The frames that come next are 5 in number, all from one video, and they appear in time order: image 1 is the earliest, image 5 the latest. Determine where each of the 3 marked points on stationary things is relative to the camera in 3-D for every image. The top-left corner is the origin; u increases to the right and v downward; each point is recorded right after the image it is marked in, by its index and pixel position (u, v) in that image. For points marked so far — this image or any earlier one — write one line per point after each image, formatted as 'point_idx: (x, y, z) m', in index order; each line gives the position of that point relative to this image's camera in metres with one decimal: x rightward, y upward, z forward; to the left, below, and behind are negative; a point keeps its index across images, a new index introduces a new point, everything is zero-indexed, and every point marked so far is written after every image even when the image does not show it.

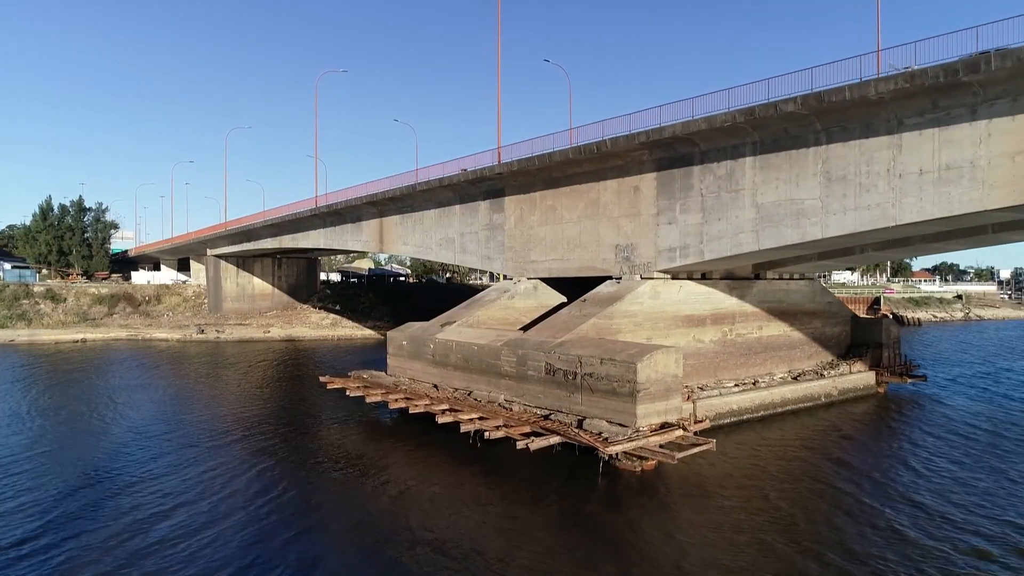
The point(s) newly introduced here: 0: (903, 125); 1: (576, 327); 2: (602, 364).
0: (+7.5, +3.1, +12.1) m
1: (+1.6, -1.0, +15.6) m
2: (+1.9, -1.6, +13.1) m
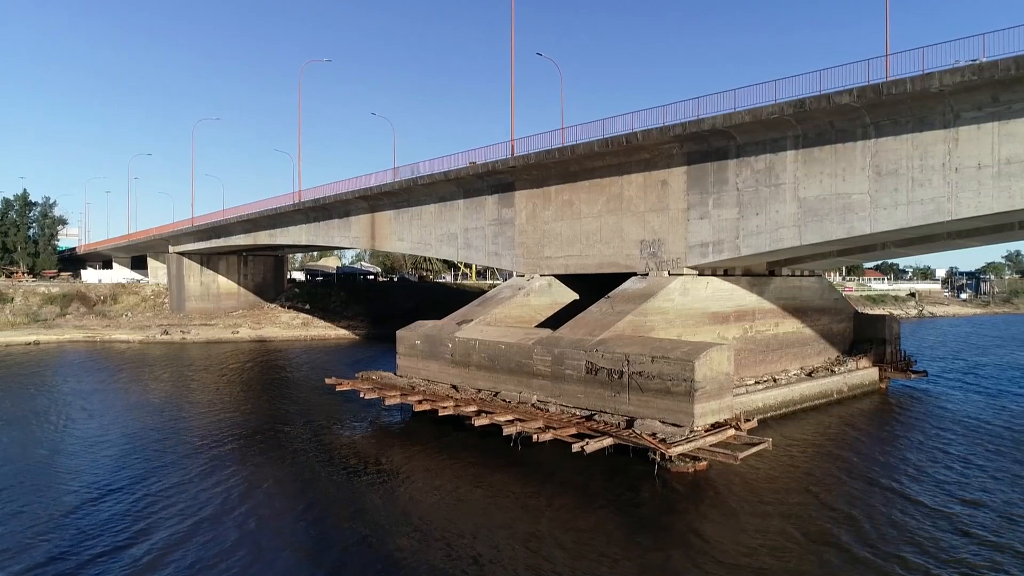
0: (+8.5, +3.2, +12.0) m
1: (+2.4, -0.9, +15.1) m
2: (+2.9, -1.5, +12.7) m
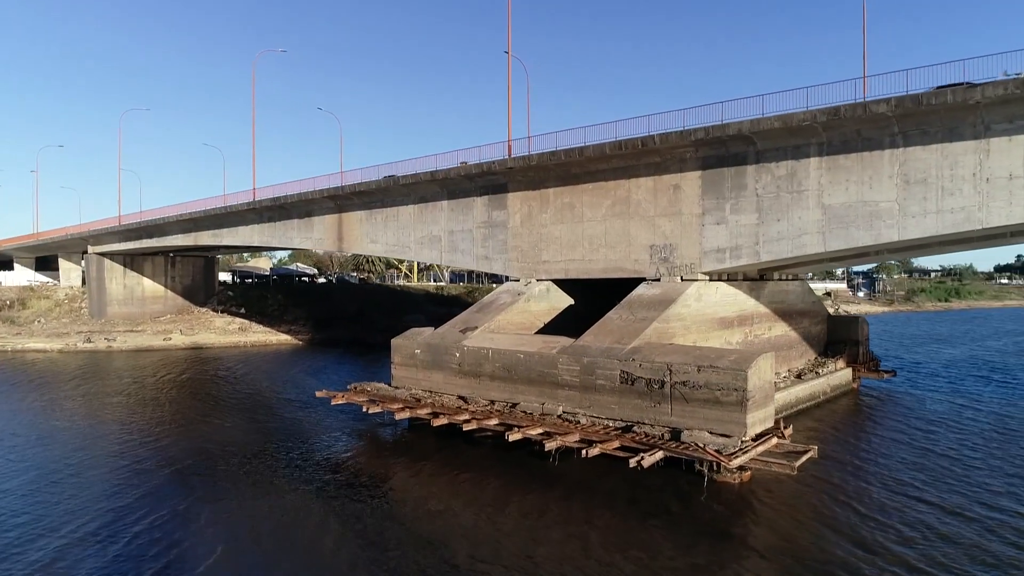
0: (+9.4, +3.1, +12.4) m
1: (+2.9, -1.0, +14.7) m
2: (+3.7, -1.6, +12.4) m
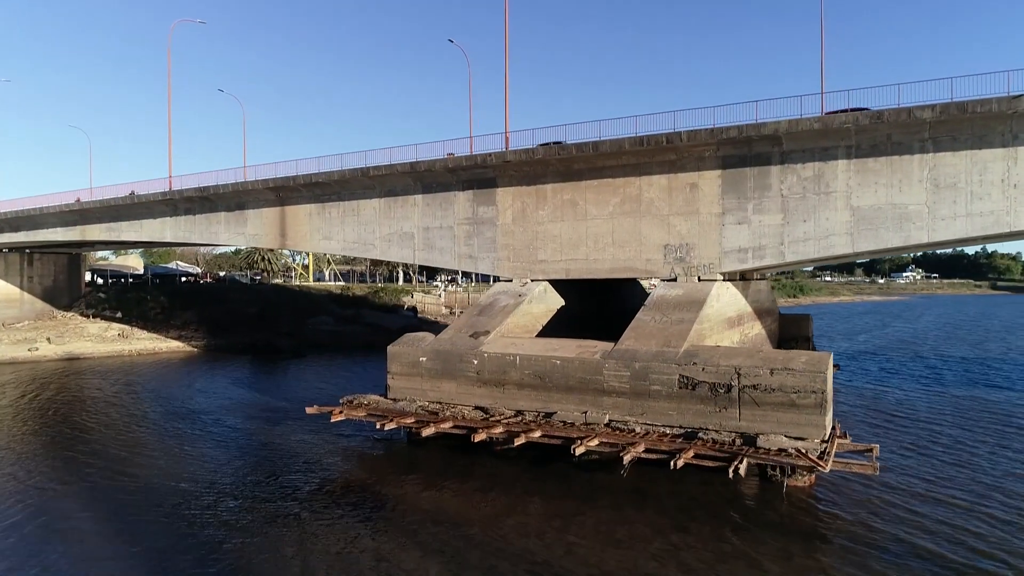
0: (+10.6, +3.1, +13.2) m
1: (+3.8, -1.0, +14.3) m
2: (+5.0, -1.6, +12.1) m
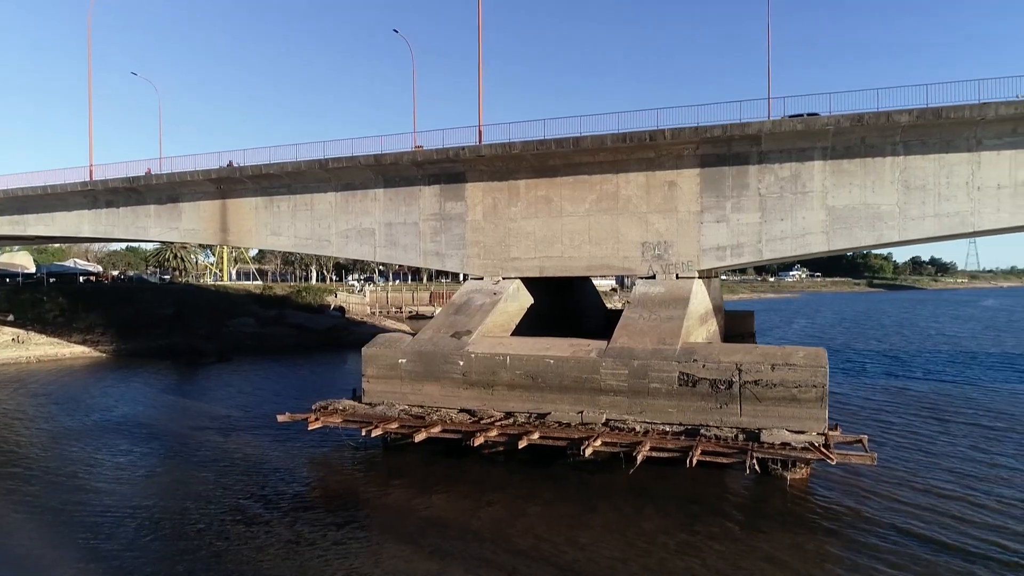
0: (+10.4, +3.2, +14.1) m
1: (+3.6, -1.0, +14.3) m
2: (+5.1, -1.6, +12.3) m
